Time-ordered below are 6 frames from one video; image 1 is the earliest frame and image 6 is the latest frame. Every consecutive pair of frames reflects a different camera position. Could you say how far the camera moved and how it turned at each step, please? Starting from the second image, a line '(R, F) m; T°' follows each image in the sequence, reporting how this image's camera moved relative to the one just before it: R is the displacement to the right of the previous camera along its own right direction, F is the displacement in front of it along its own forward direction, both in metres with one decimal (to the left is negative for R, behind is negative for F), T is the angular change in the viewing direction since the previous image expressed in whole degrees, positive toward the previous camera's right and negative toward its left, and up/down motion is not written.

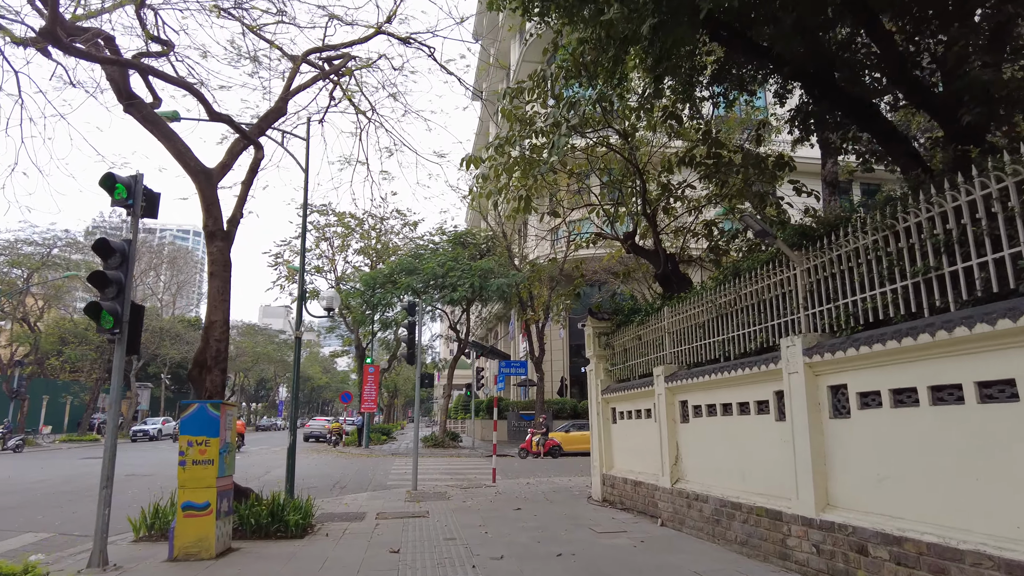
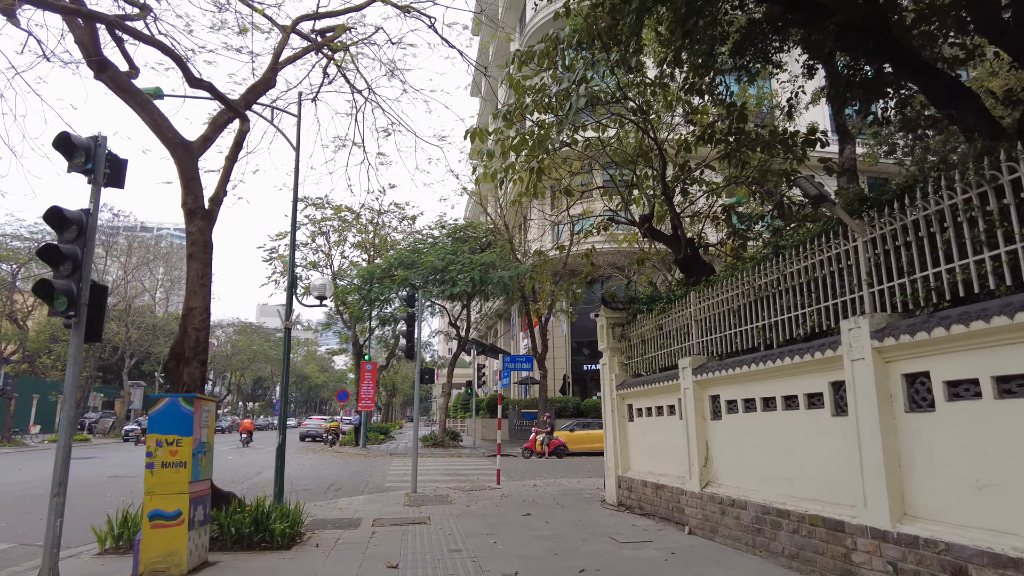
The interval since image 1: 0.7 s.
(-0.1, +0.8) m; 0°
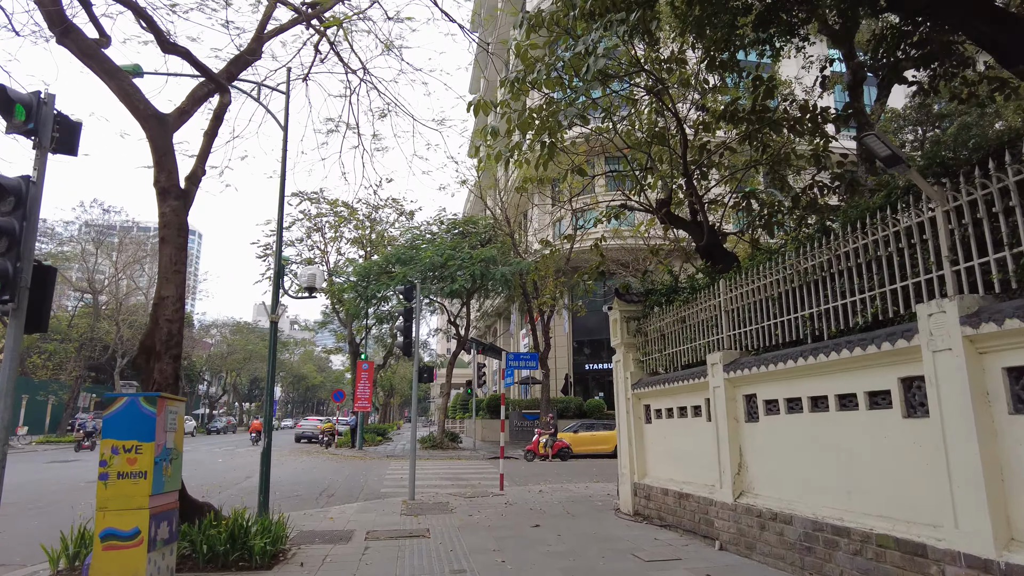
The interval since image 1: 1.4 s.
(-0.1, +0.8) m; 0°
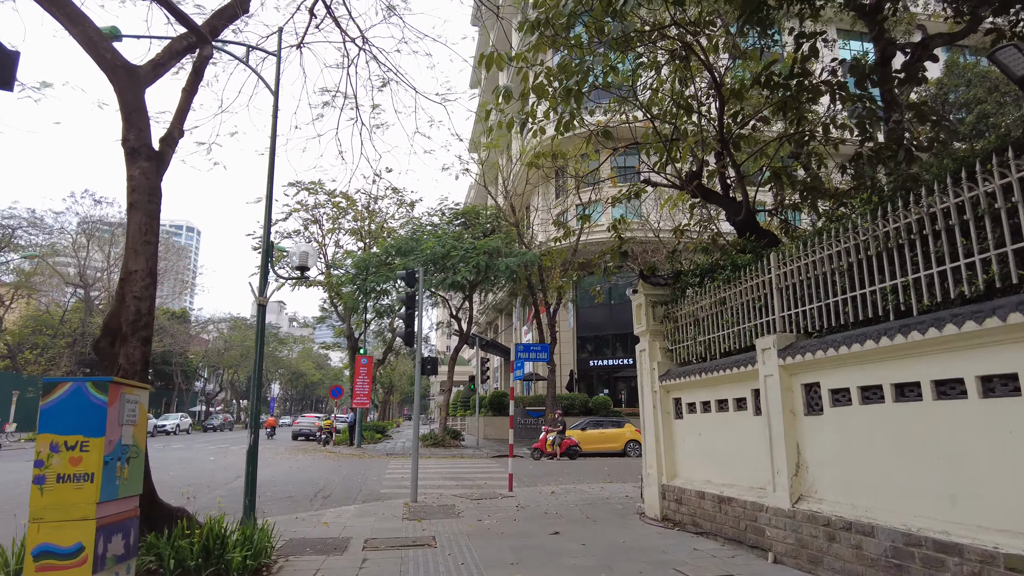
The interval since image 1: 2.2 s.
(-0.2, +0.9) m; 0°
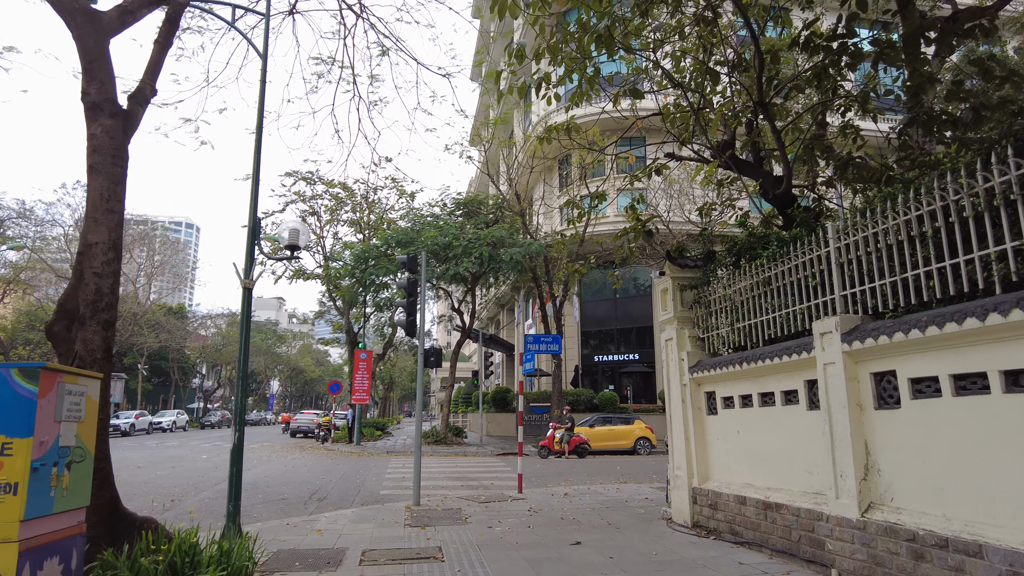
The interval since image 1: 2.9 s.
(-0.1, +0.8) m; 0°
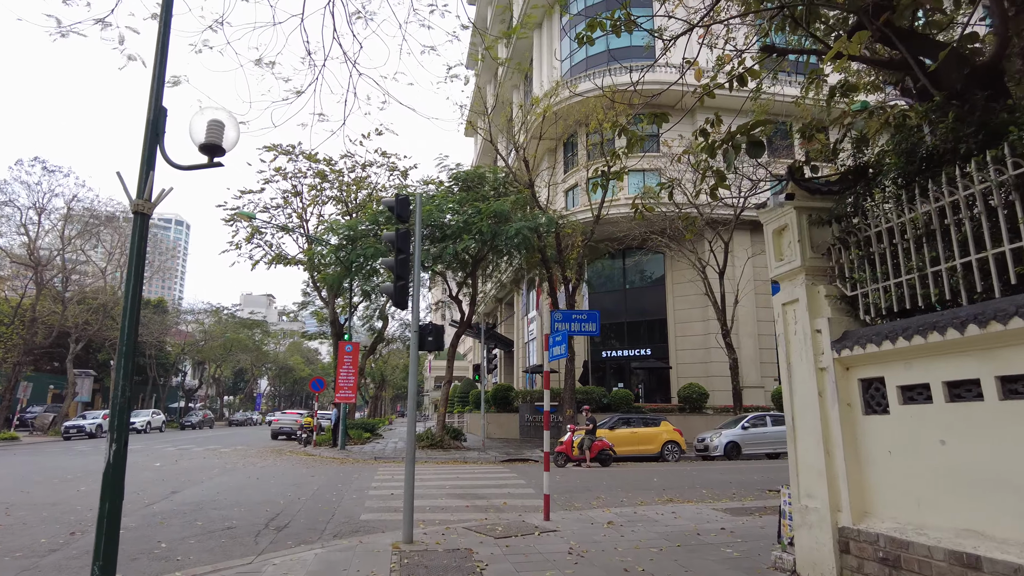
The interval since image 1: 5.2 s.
(-0.3, +2.5) m; 0°
